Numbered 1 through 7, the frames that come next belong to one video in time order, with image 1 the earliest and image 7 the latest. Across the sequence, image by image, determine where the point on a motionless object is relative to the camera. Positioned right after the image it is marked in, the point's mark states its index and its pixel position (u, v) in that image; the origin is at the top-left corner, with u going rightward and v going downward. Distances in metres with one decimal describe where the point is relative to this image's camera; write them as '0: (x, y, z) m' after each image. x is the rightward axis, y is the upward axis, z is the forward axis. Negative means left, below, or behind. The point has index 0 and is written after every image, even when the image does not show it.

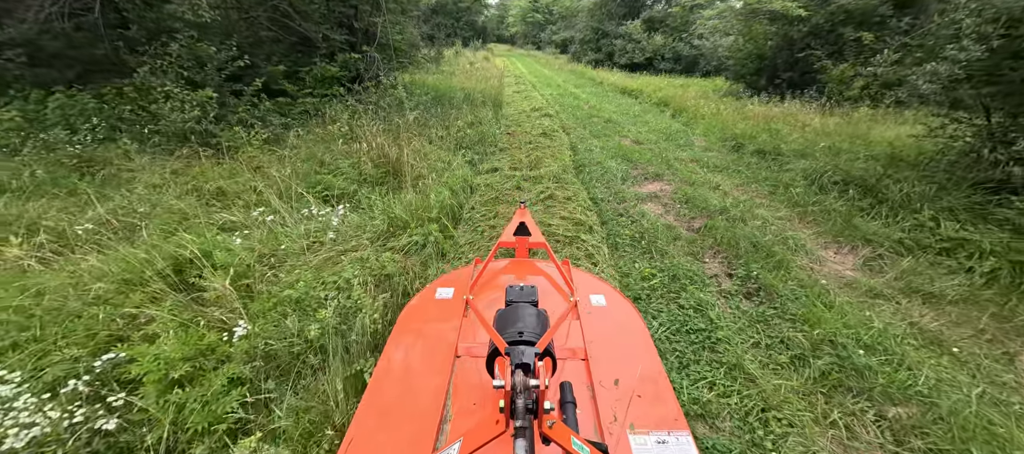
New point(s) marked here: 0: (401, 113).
0: (-1.9, +2.0, +6.5) m
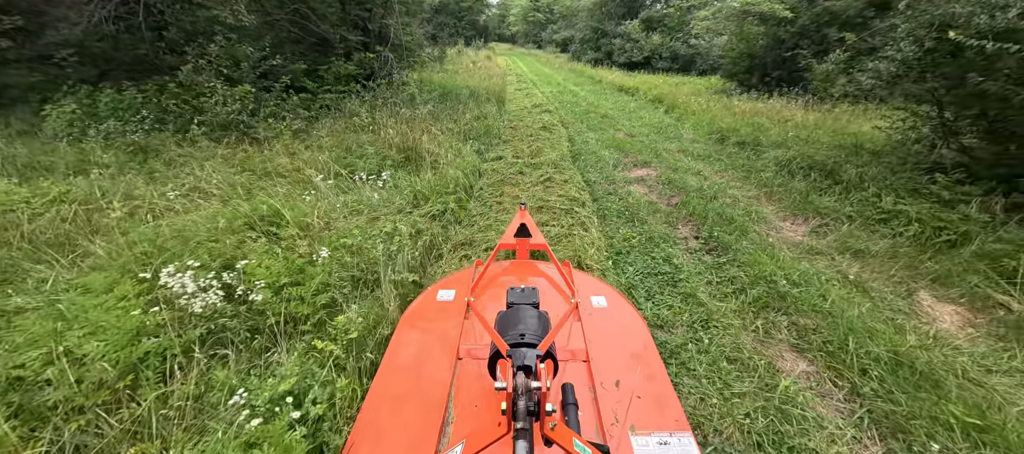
0: (-1.9, +2.3, +7.1) m
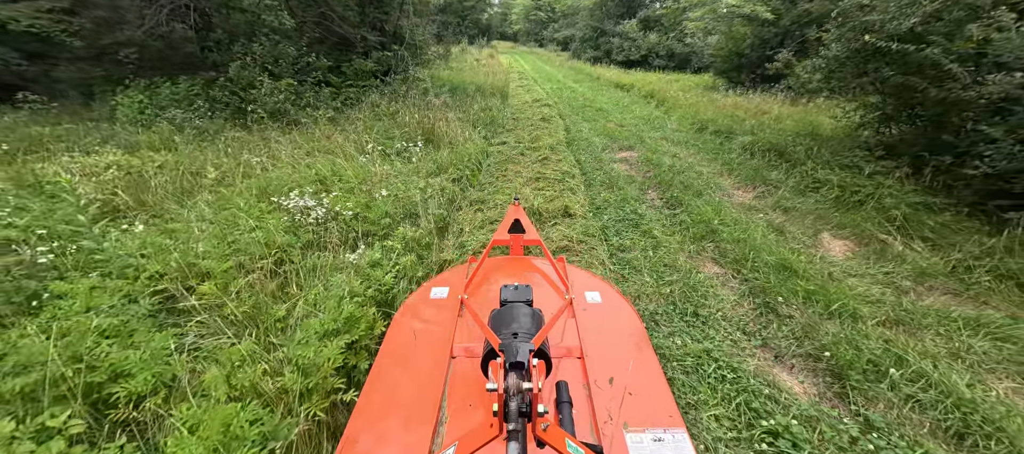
0: (-1.8, +2.8, +8.1) m
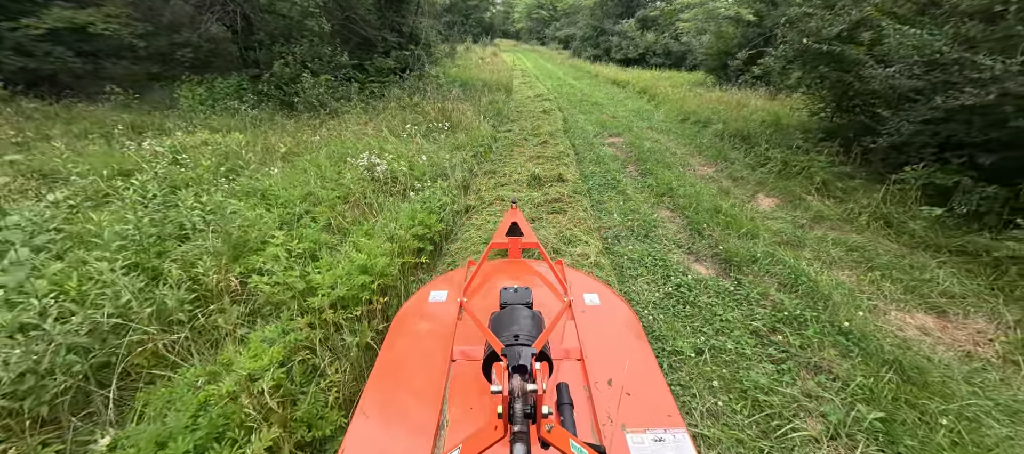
0: (-1.7, +3.3, +9.2) m
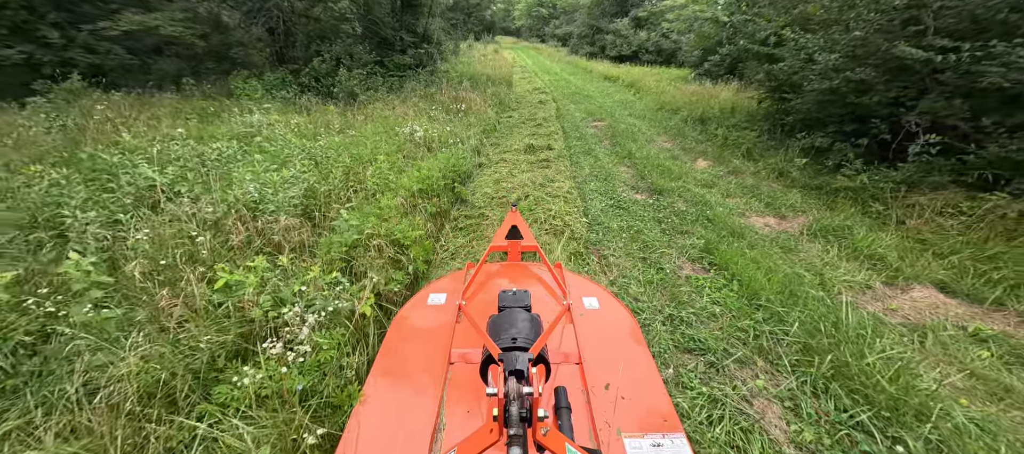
0: (-1.7, +4.1, +10.8) m
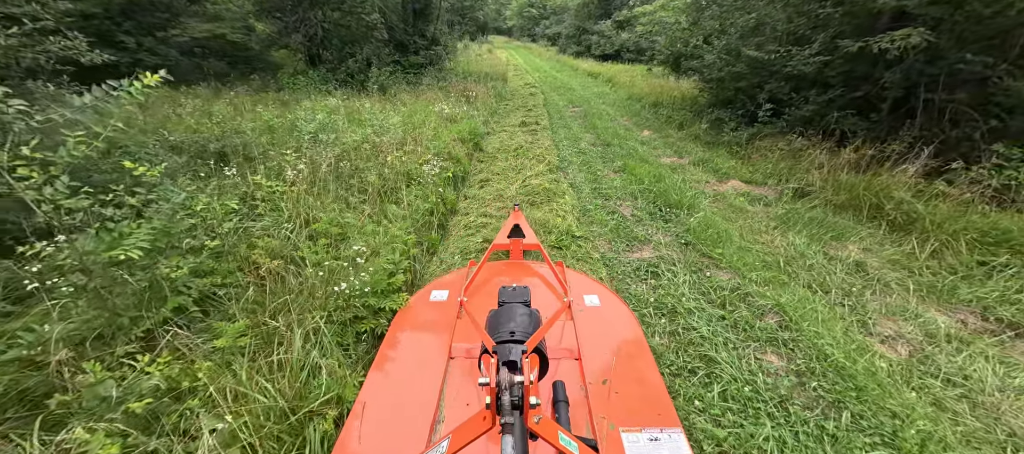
0: (-1.9, +5.3, +13.2) m
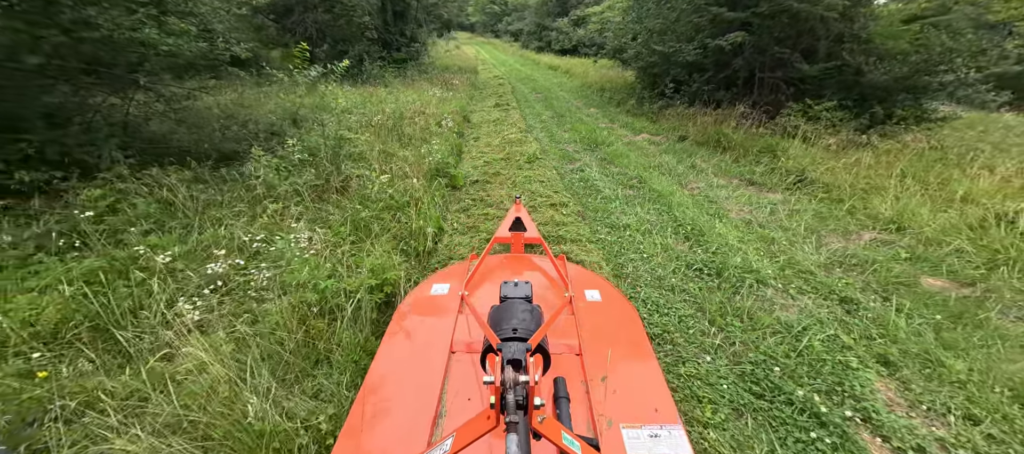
0: (-3.1, +6.5, +15.5) m
